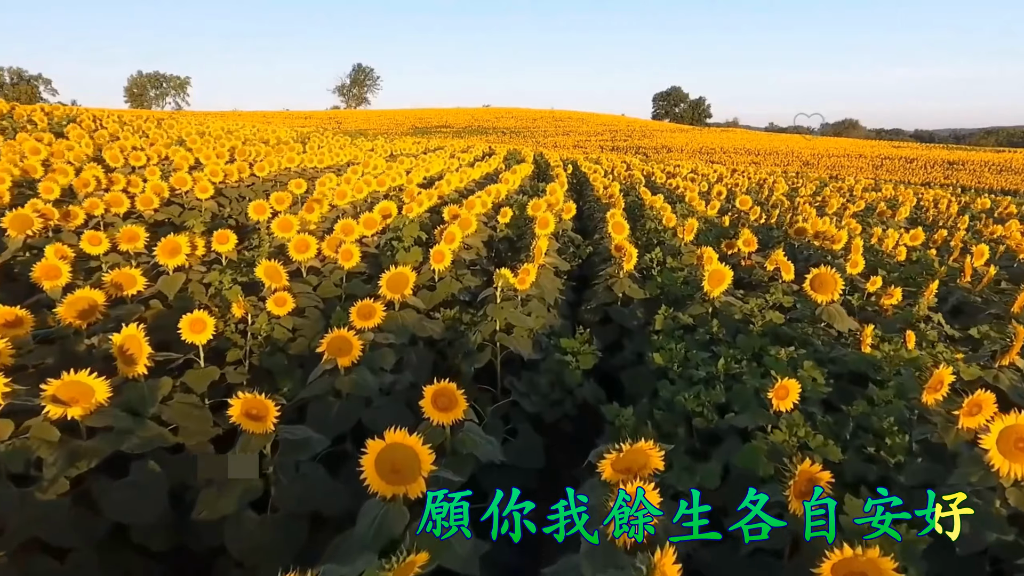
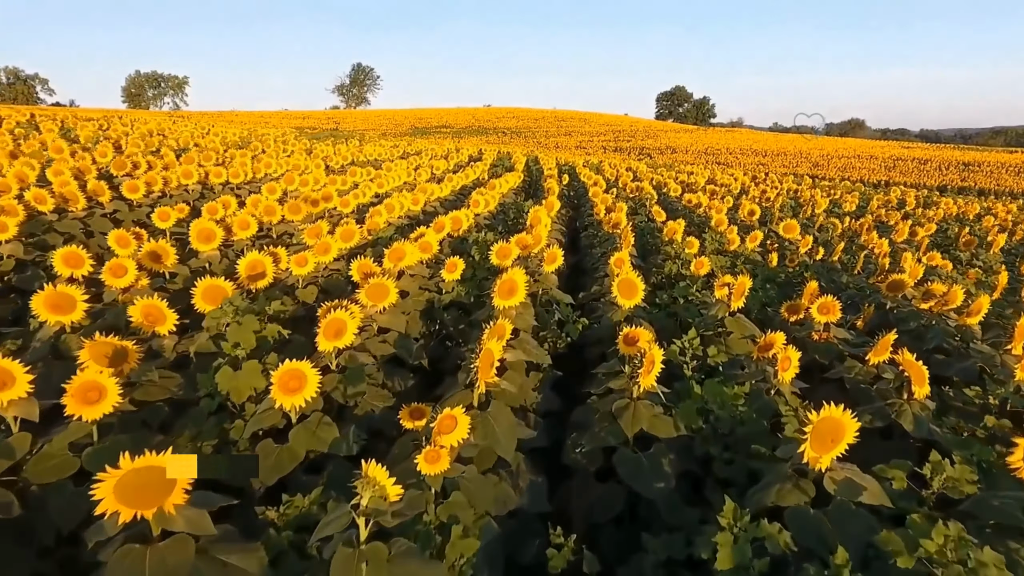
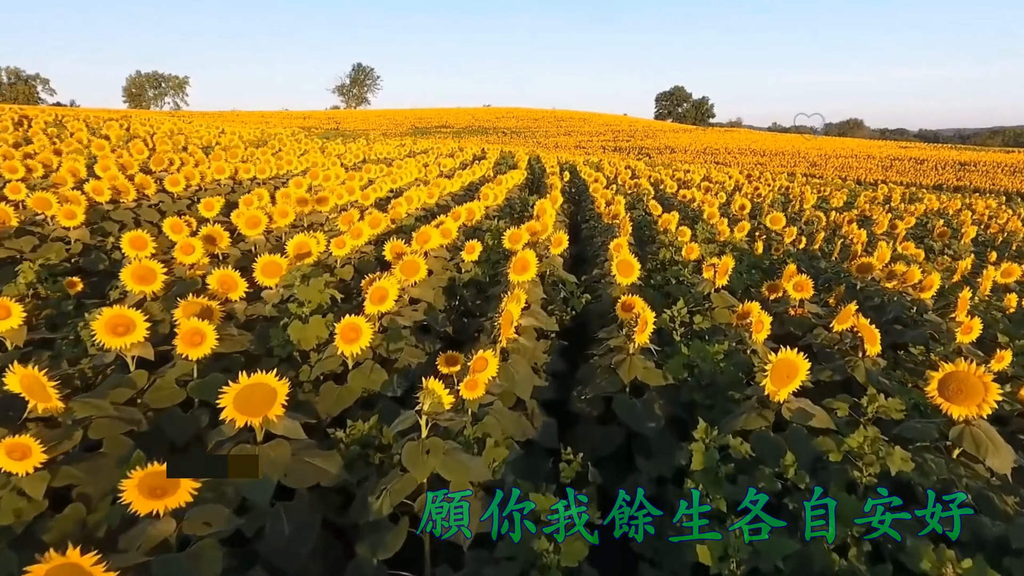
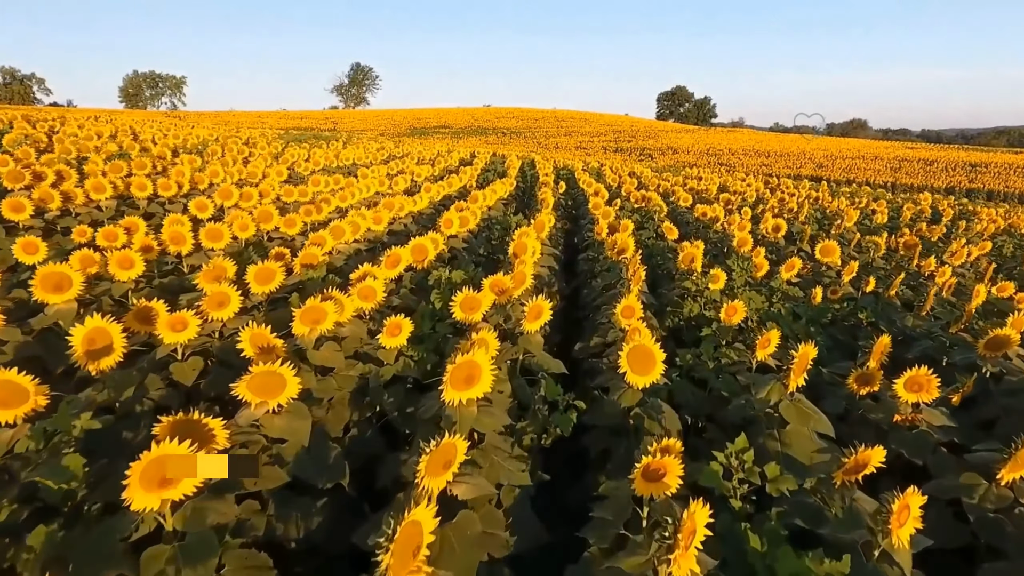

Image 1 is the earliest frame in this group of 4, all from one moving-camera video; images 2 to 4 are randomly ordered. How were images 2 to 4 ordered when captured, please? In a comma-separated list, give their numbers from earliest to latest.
3, 2, 4
